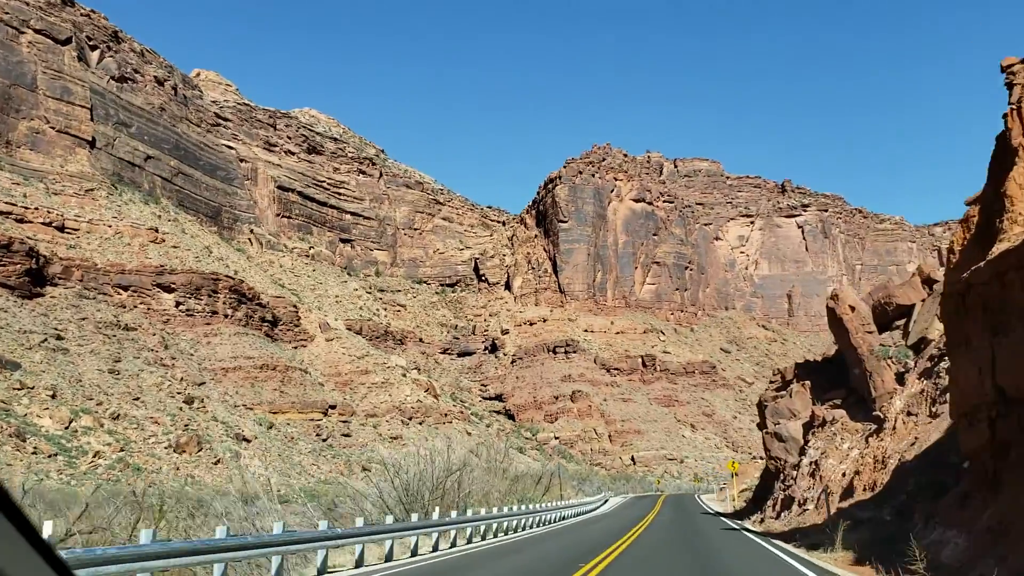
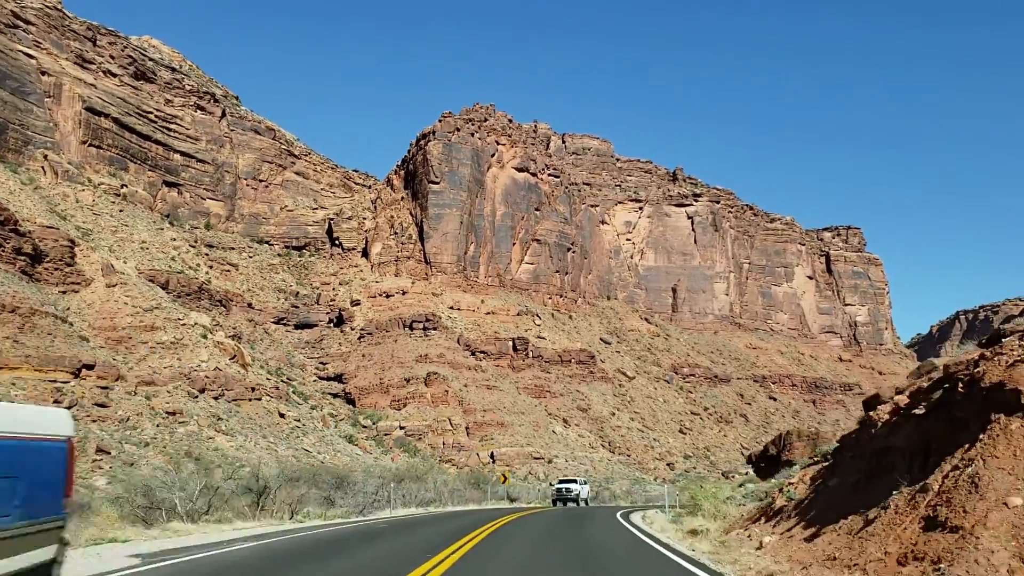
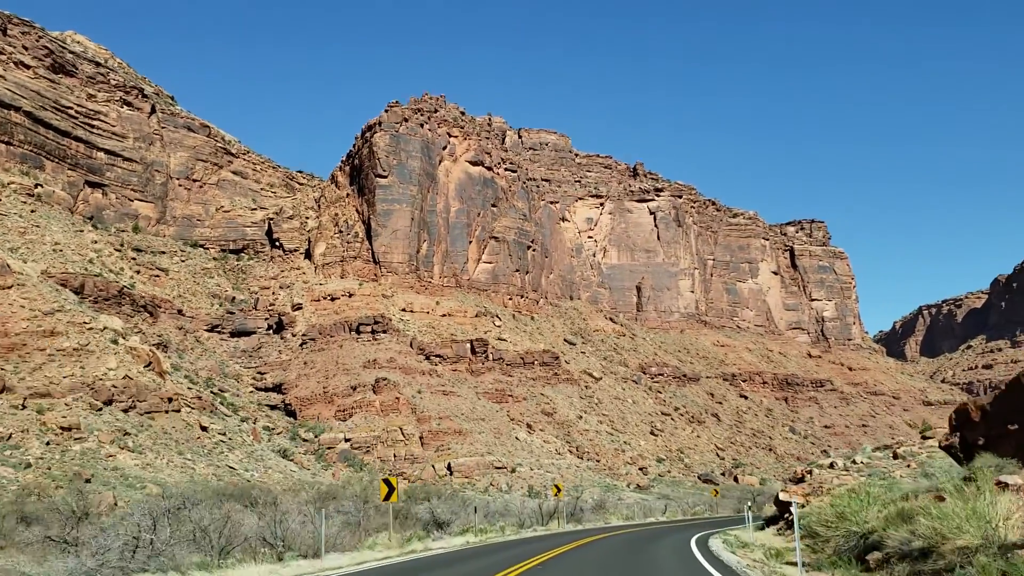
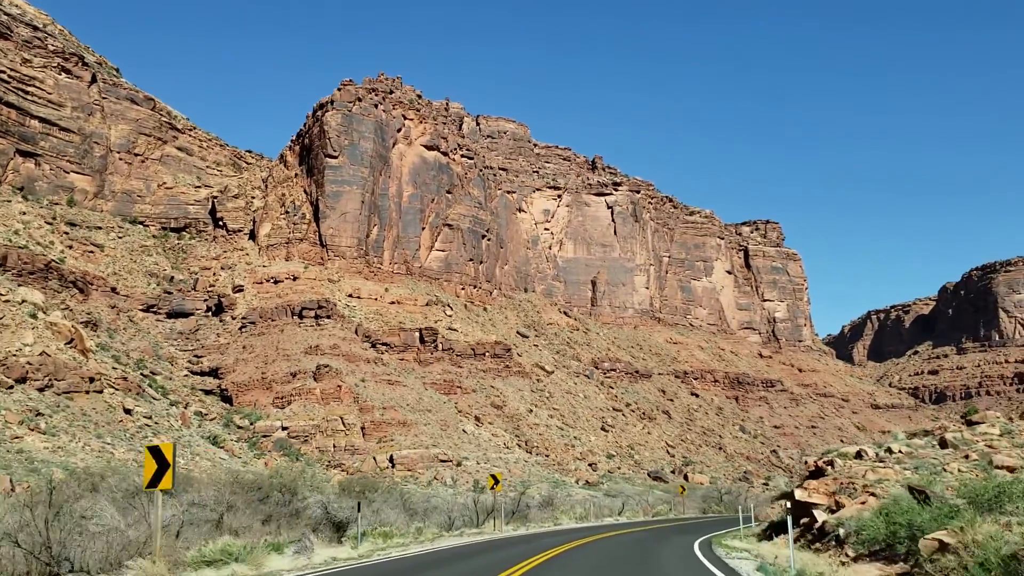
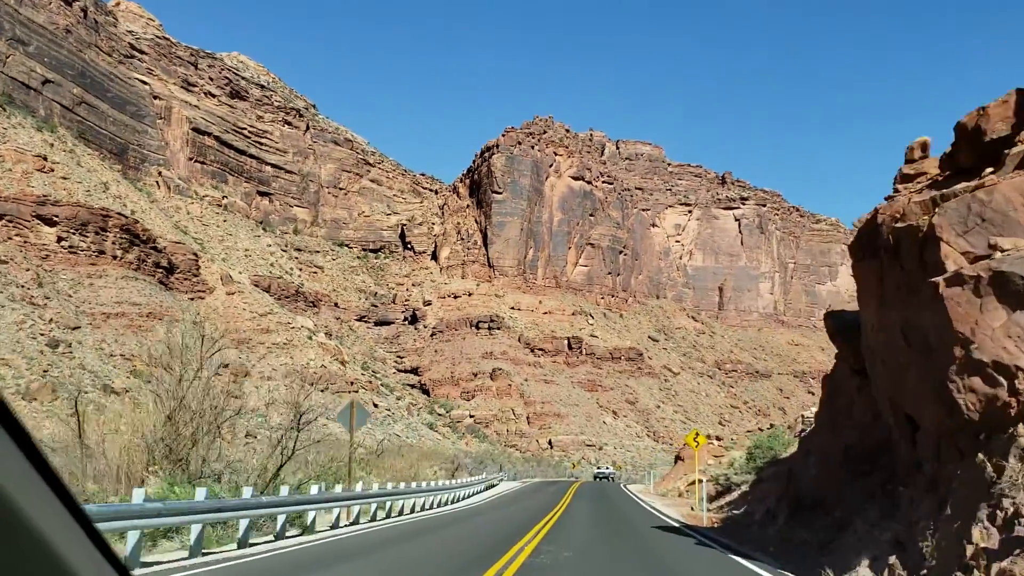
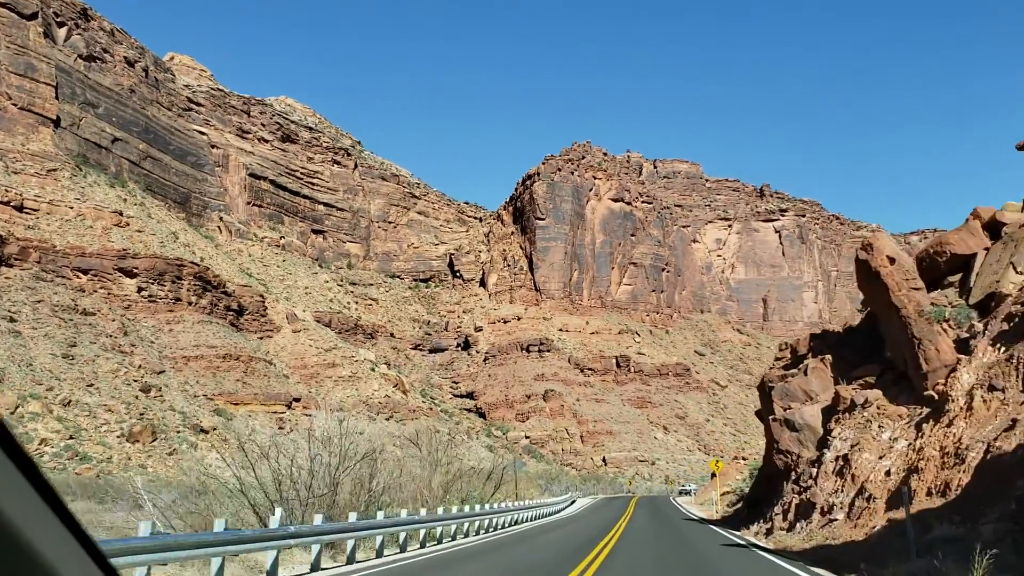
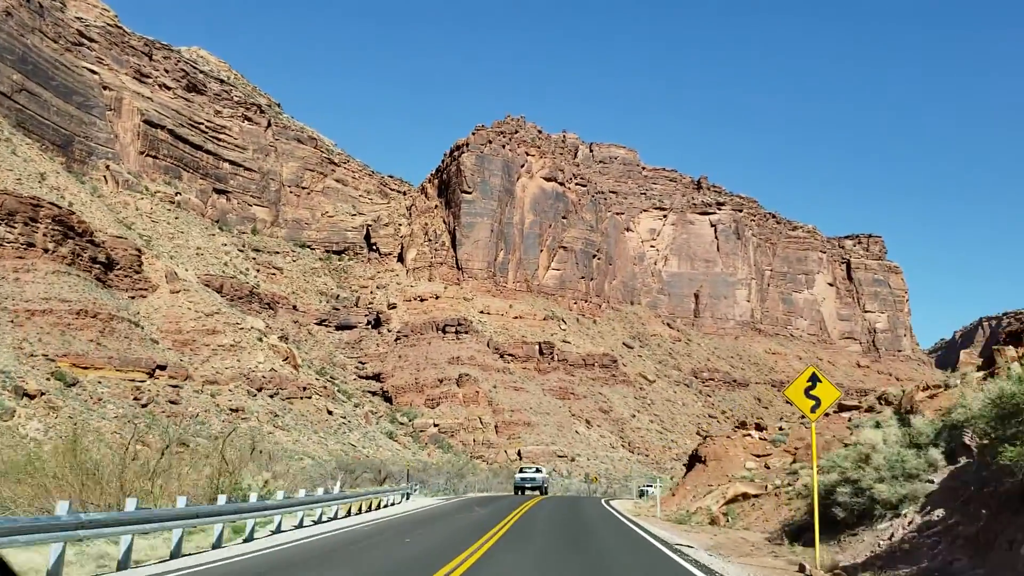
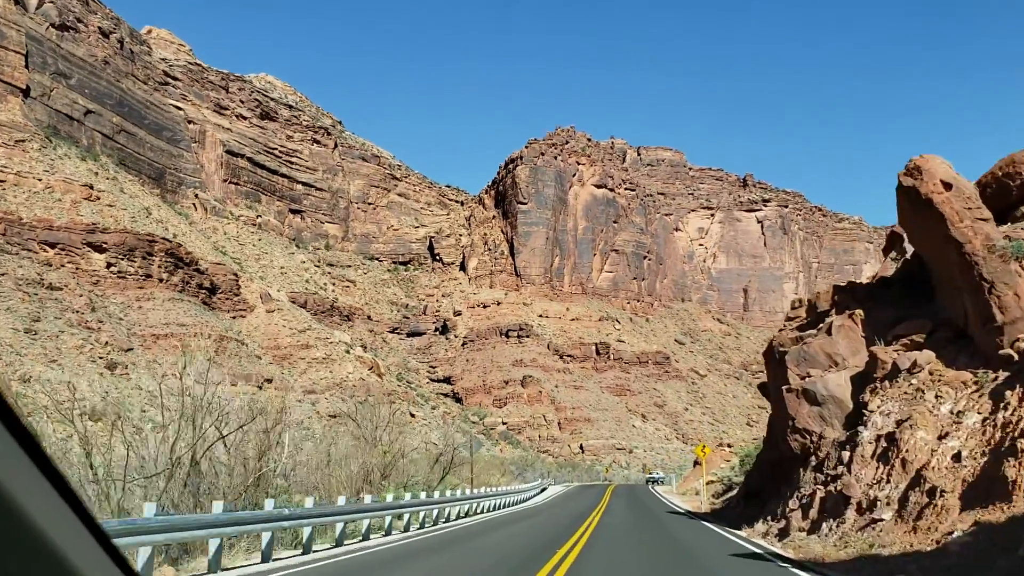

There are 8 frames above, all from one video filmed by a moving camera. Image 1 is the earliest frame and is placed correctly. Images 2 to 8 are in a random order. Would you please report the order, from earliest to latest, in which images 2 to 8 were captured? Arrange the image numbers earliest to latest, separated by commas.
6, 8, 5, 7, 2, 3, 4
